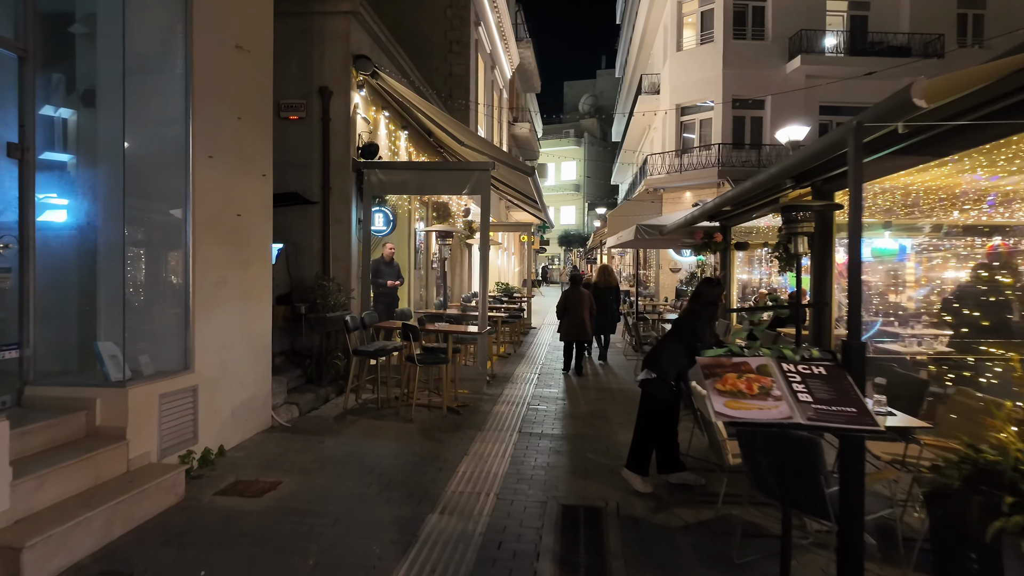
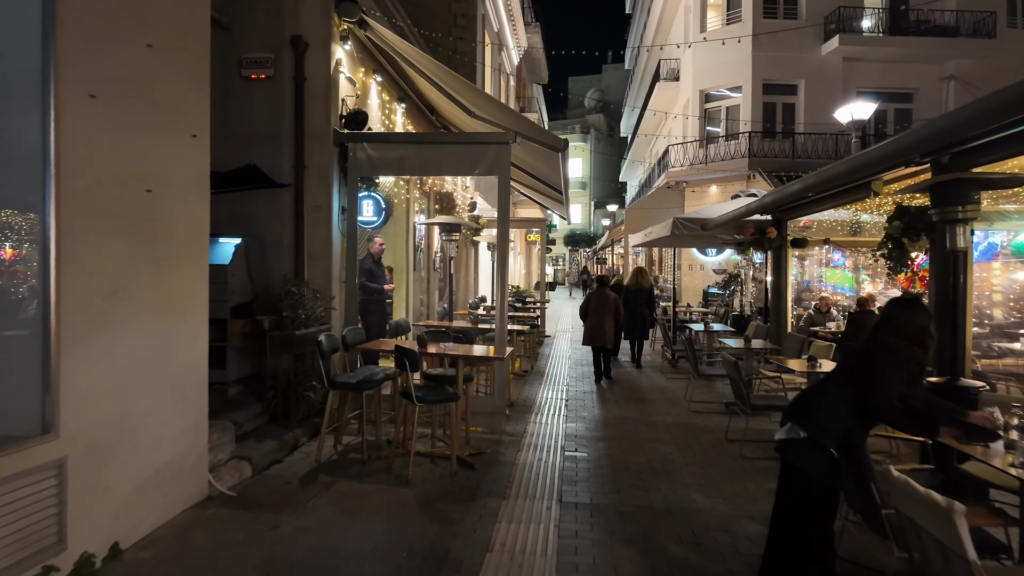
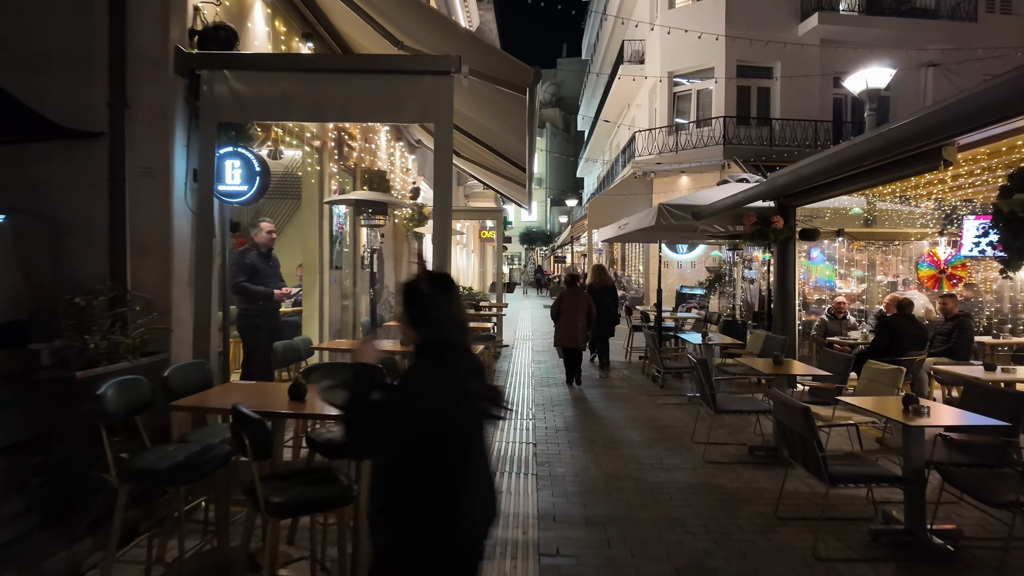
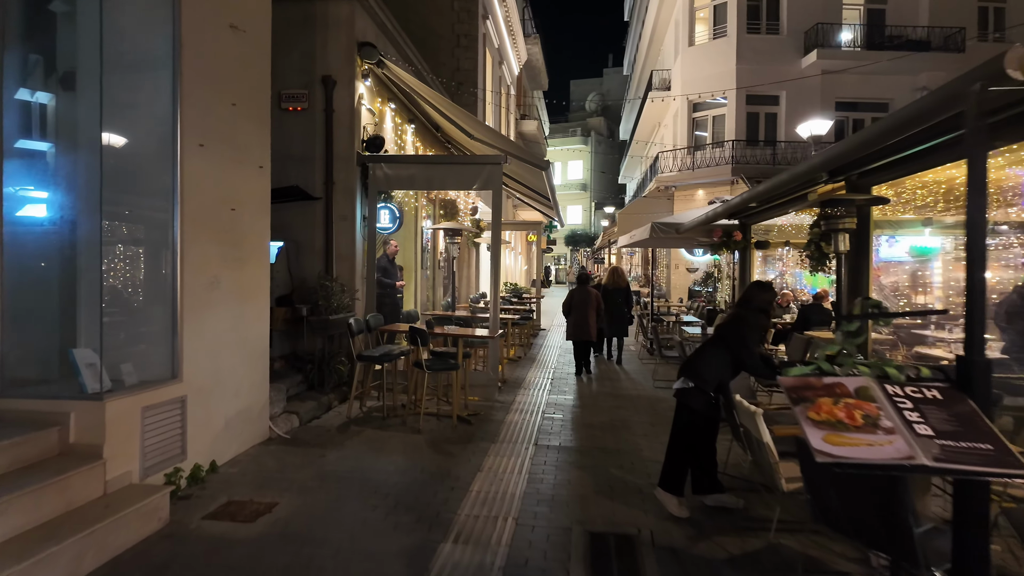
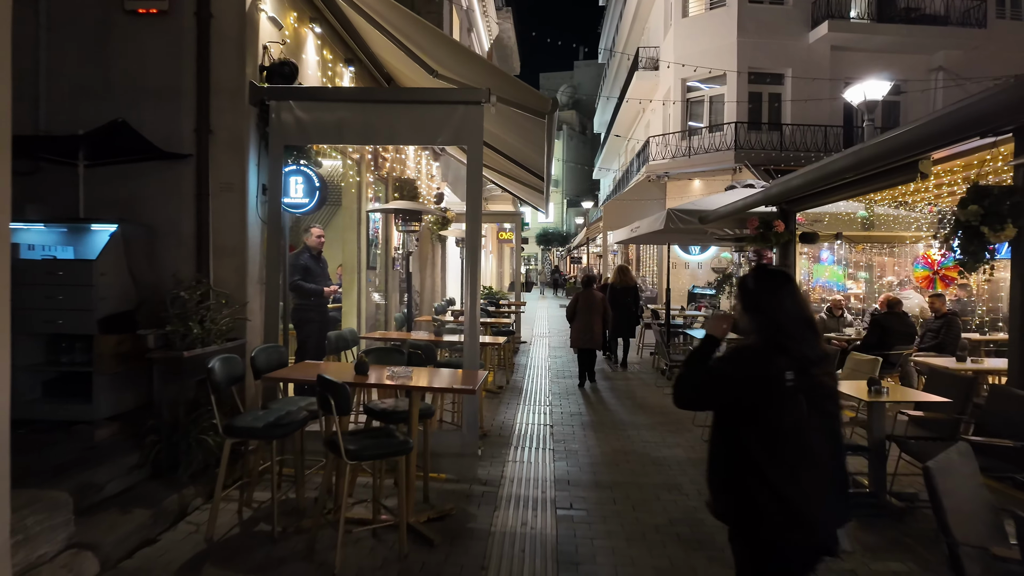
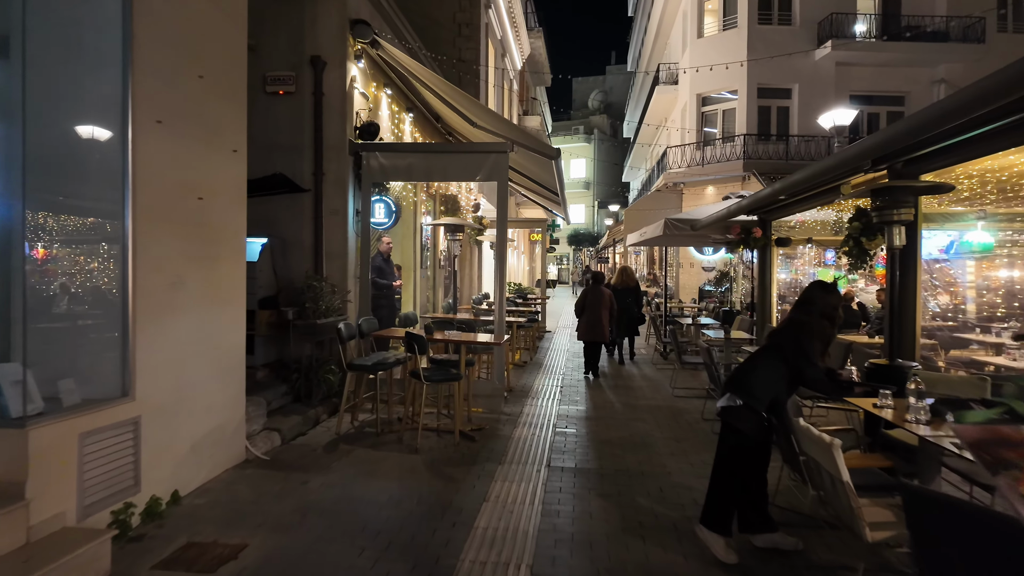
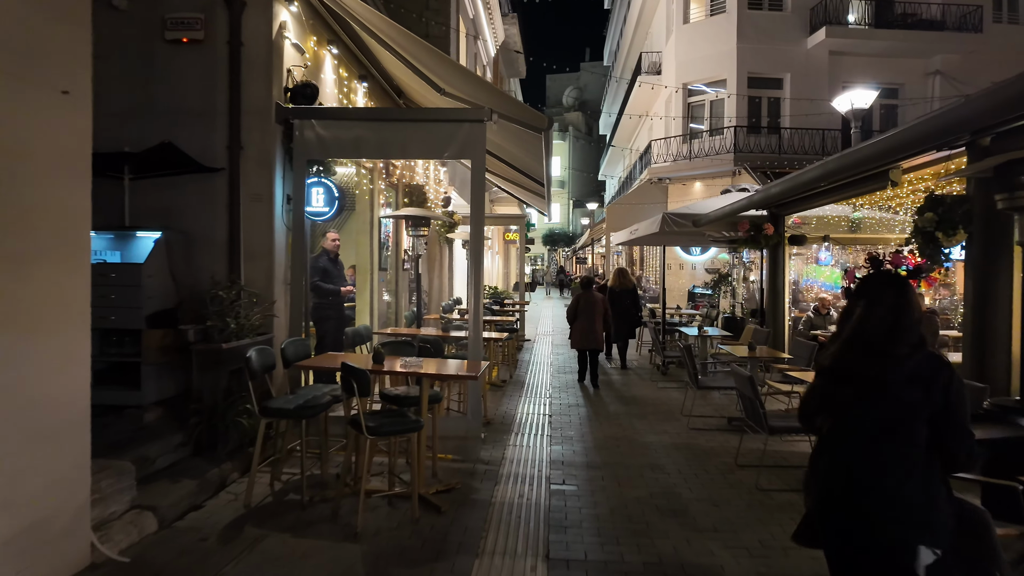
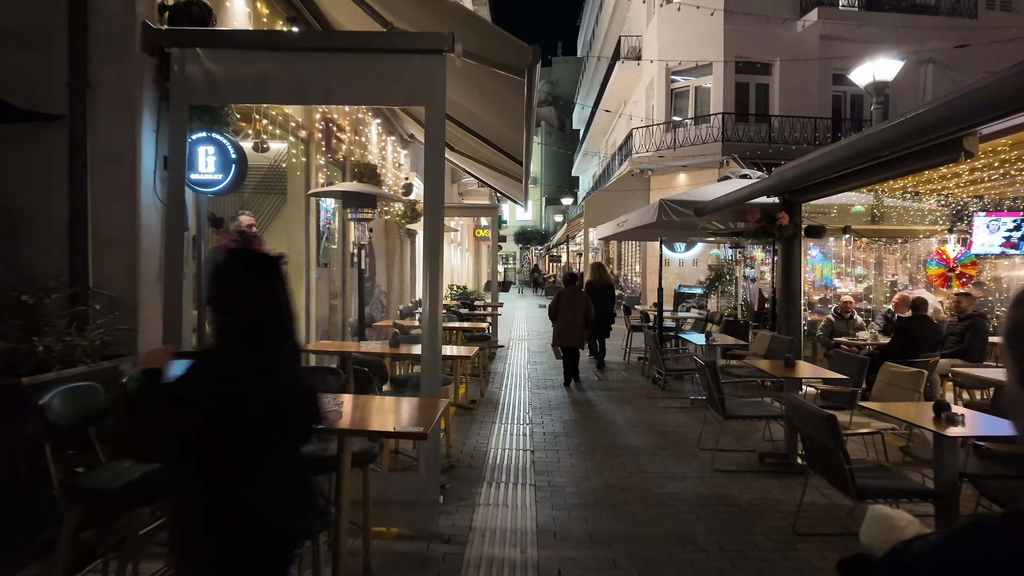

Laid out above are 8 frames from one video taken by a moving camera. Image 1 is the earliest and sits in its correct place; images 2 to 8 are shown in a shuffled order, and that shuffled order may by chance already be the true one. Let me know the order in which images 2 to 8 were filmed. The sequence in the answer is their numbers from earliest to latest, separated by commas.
4, 6, 2, 7, 5, 3, 8
